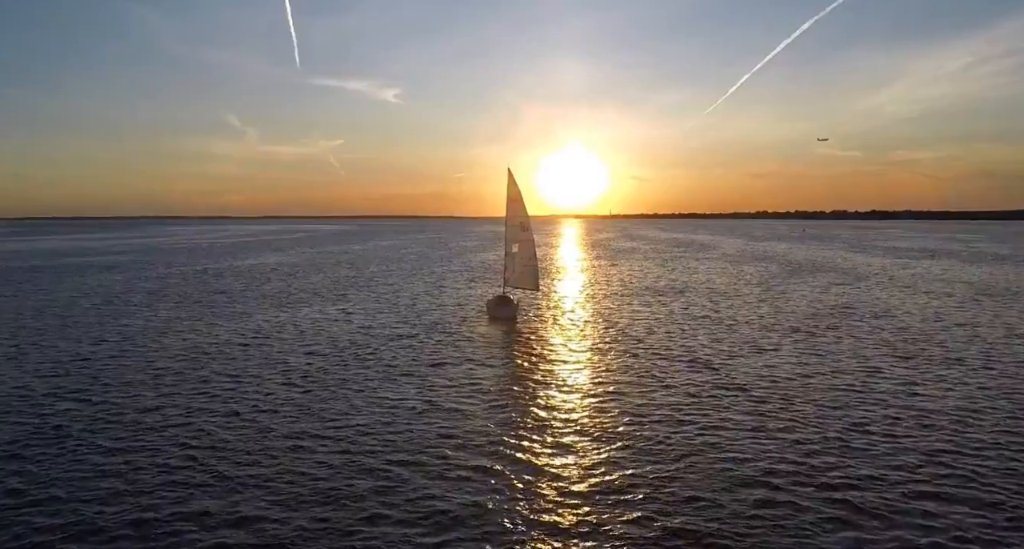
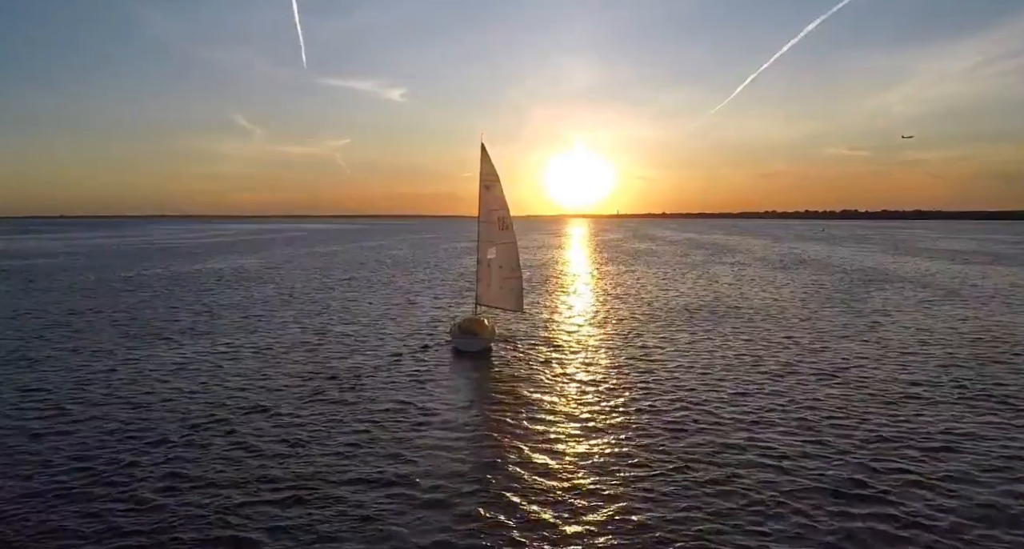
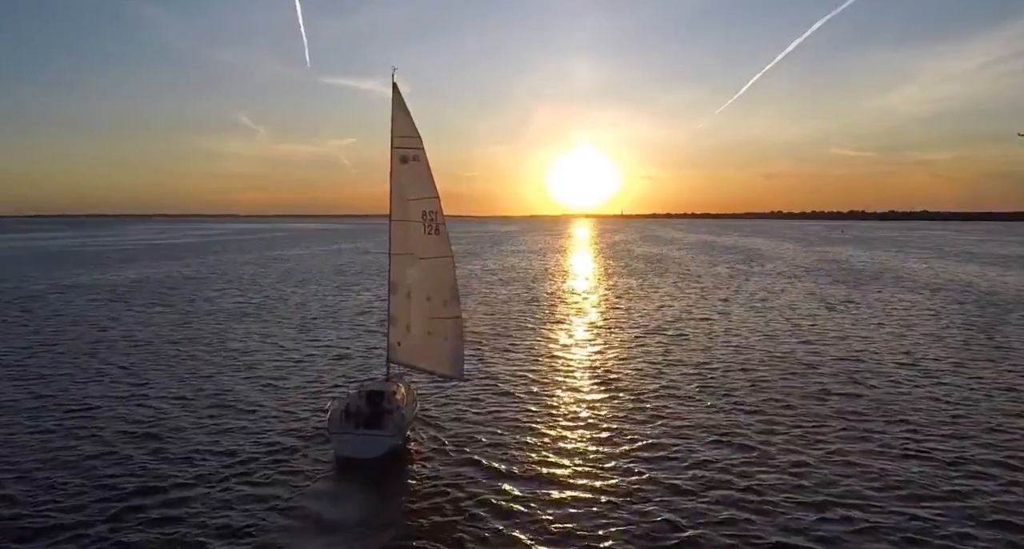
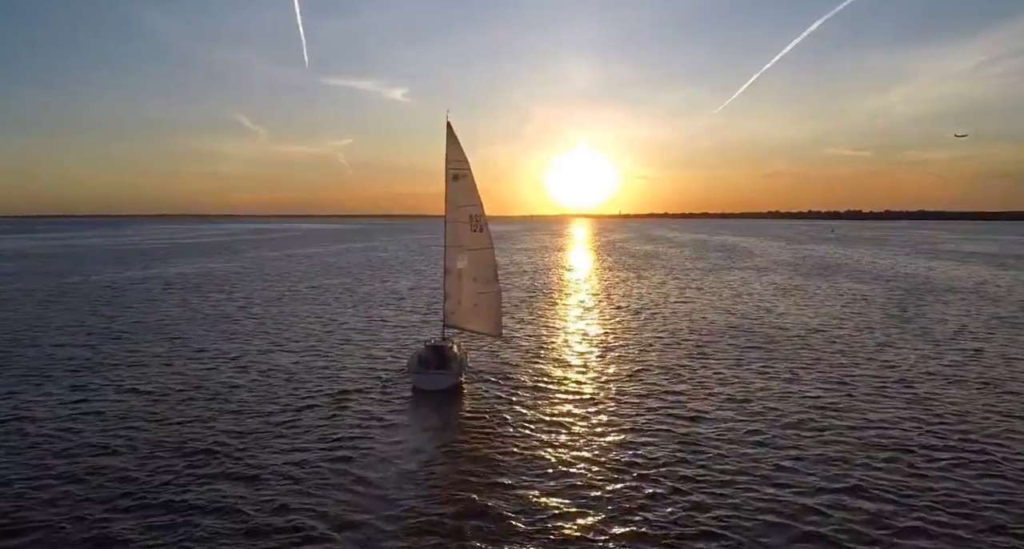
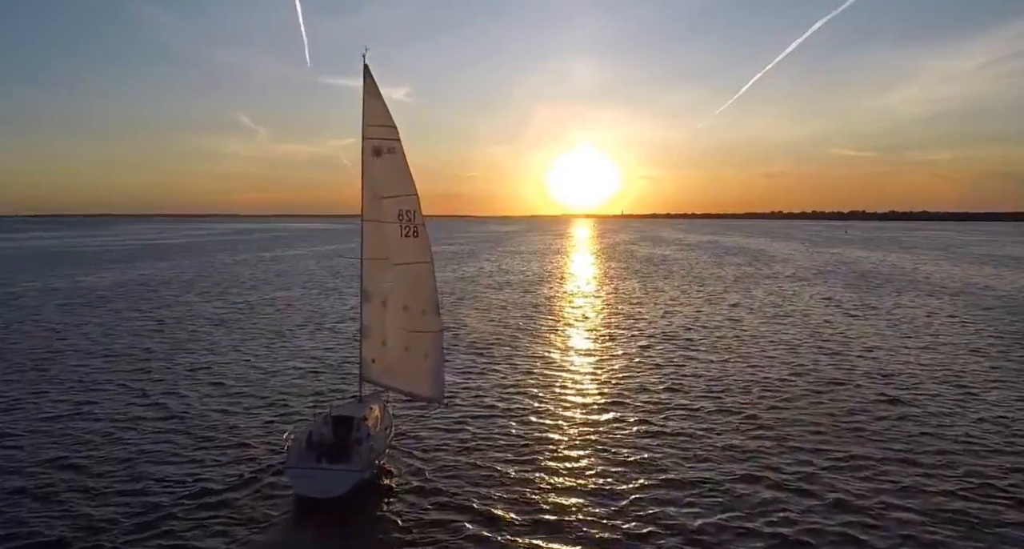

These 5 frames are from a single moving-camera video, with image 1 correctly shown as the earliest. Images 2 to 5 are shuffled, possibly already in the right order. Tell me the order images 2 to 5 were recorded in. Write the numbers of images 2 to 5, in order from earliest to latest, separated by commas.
2, 4, 3, 5
